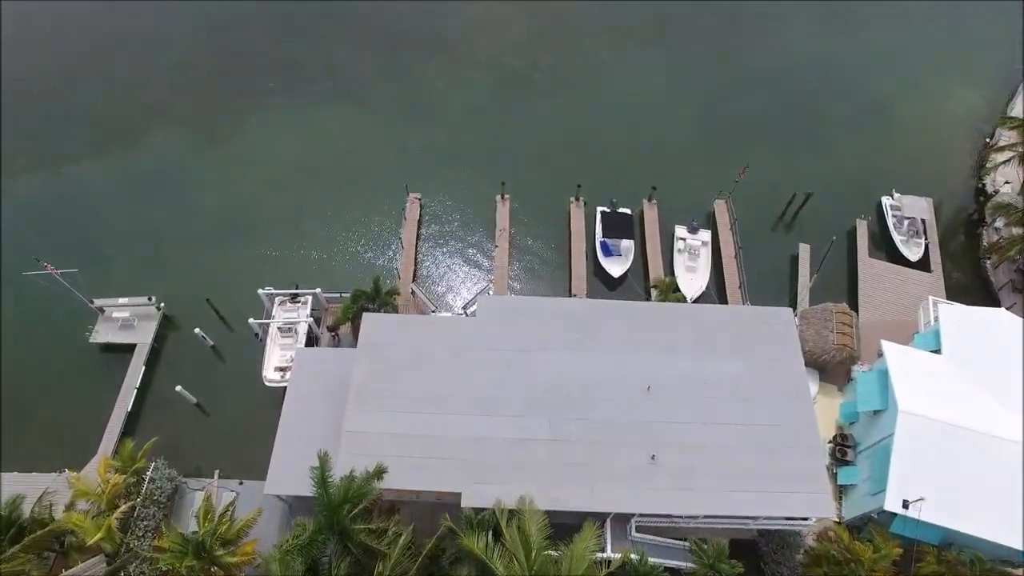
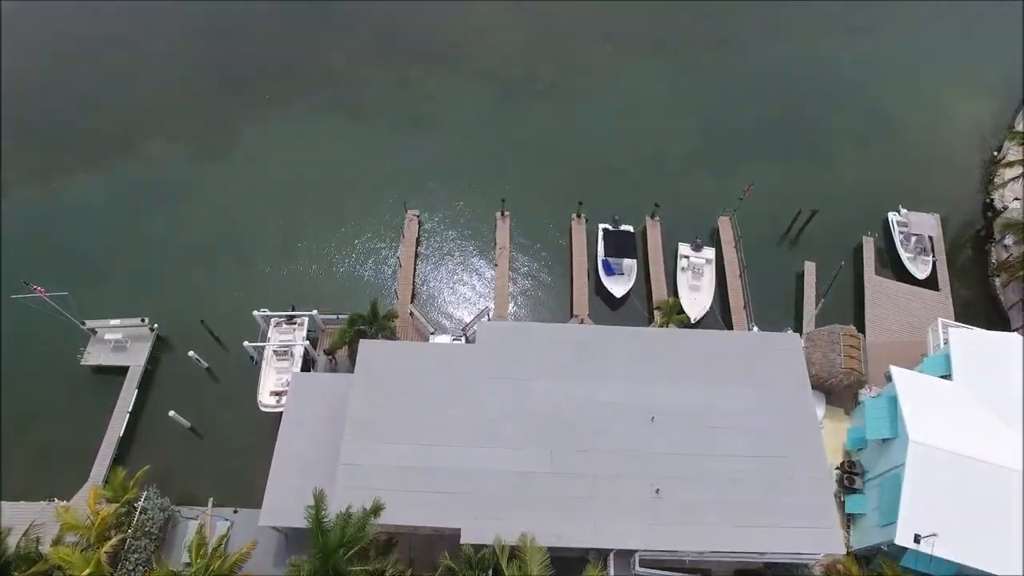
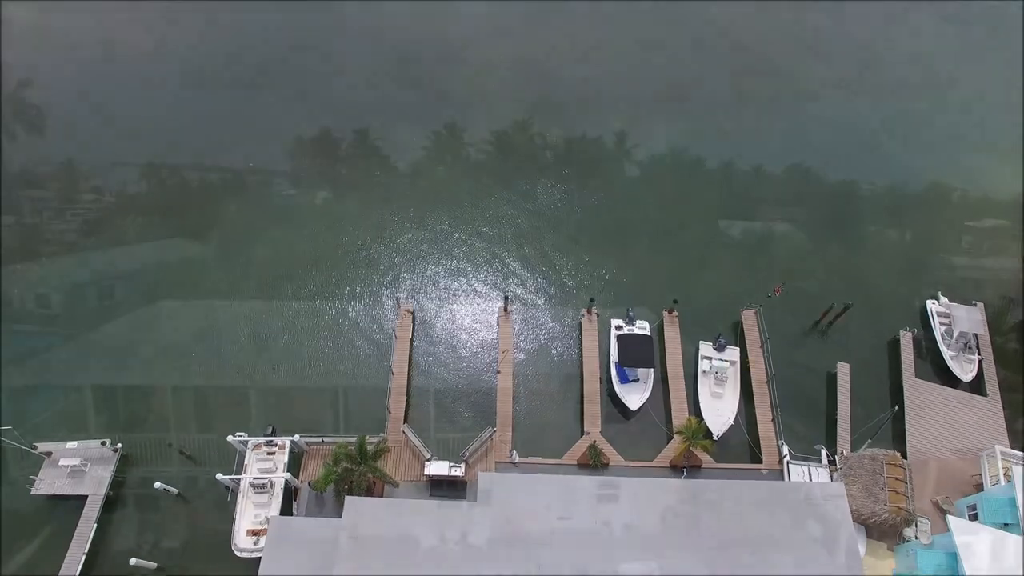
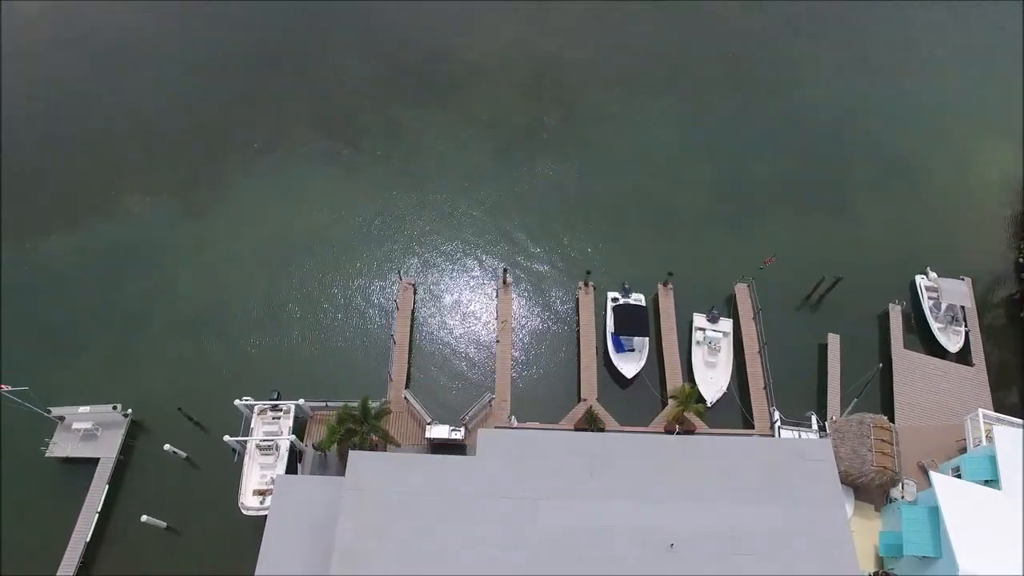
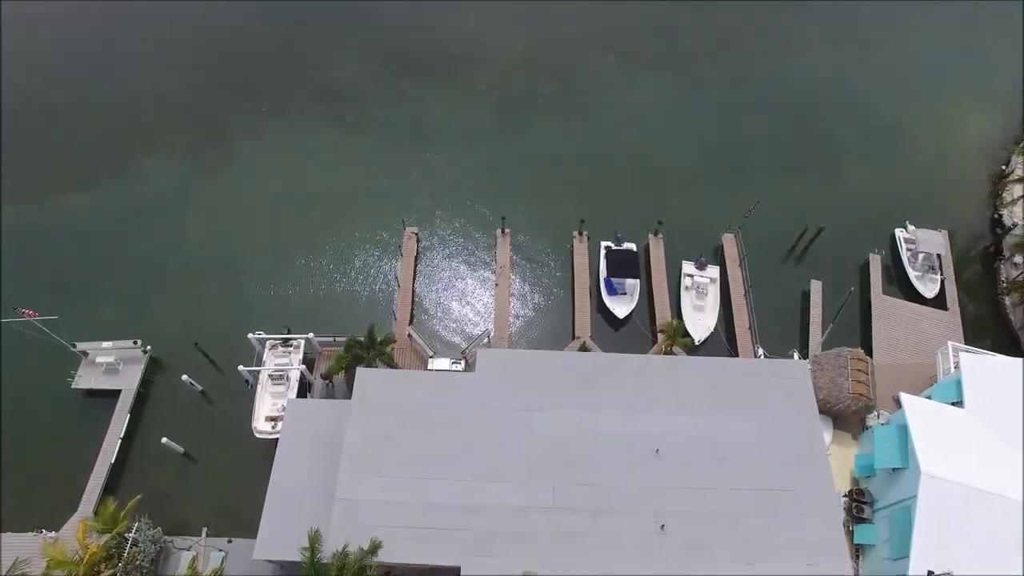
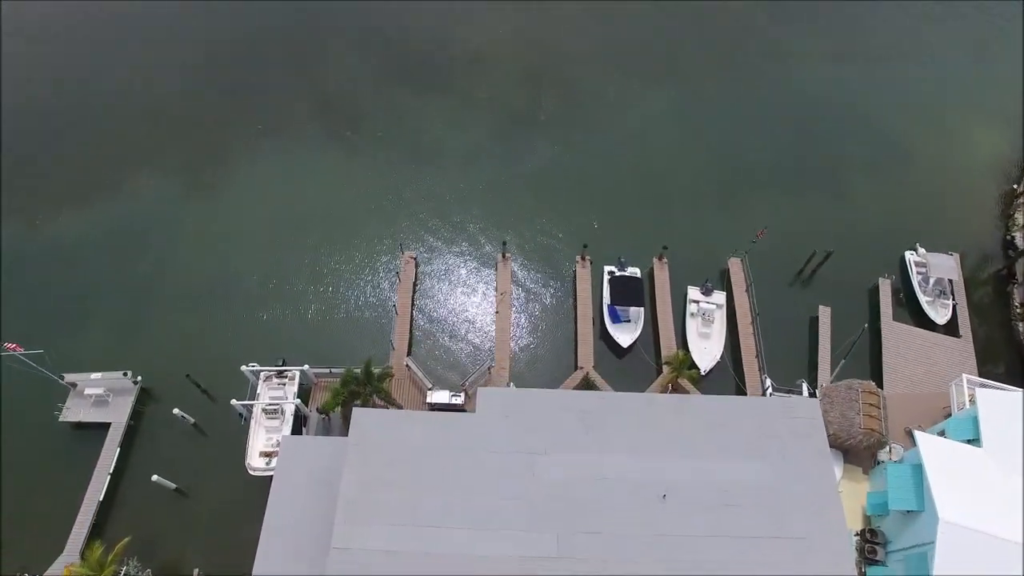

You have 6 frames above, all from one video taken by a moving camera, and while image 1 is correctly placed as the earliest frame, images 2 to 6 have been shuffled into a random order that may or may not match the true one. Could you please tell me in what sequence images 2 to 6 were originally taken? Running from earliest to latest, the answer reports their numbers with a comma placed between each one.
2, 5, 6, 4, 3
